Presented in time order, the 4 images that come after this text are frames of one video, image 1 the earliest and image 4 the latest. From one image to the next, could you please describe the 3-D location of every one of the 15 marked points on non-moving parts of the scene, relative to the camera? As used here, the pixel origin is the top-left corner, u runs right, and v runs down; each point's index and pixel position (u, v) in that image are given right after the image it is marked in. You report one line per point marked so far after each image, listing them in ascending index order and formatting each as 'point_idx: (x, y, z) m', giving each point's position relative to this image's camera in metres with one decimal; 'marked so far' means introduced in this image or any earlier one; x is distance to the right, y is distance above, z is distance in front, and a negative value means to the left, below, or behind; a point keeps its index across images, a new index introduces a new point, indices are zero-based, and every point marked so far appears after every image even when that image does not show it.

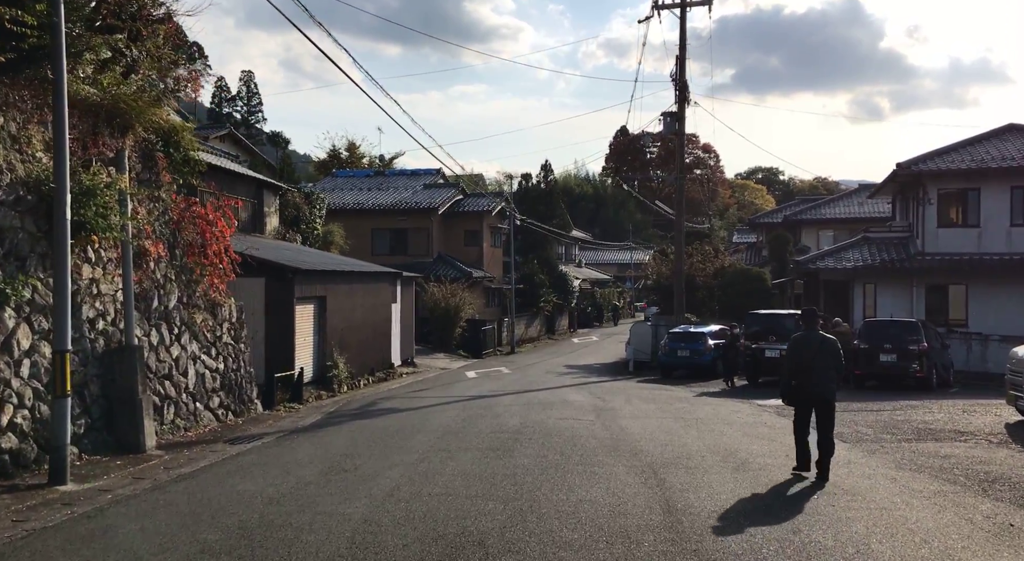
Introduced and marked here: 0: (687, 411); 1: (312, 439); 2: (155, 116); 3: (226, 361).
0: (+3.1, -2.3, +16.1) m
1: (-2.7, -2.2, +12.2) m
2: (-4.5, +2.1, +11.4) m
3: (-4.5, -1.3, +14.3) m
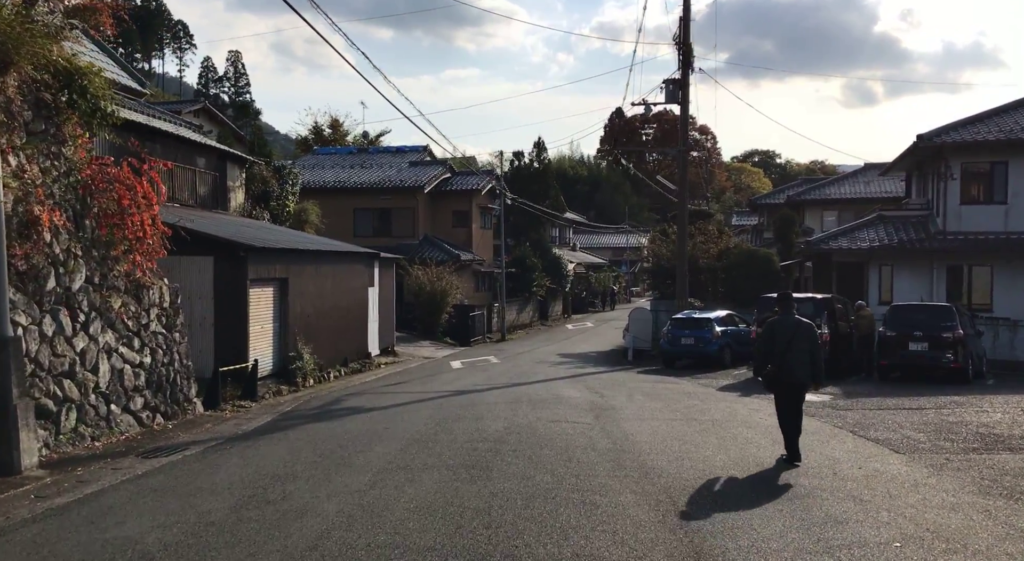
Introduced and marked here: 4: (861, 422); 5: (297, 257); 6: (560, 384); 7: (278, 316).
0: (+2.9, -2.0, +13.8) m
1: (-2.9, -1.9, +10.0) m
2: (-4.8, +2.3, +9.1) m
3: (-4.8, -1.0, +12.0) m
4: (+4.9, -2.0, +12.8) m
5: (-4.4, +0.5, +18.4) m
6: (+1.0, -2.1, +18.4) m
7: (-4.6, -0.7, +17.8) m
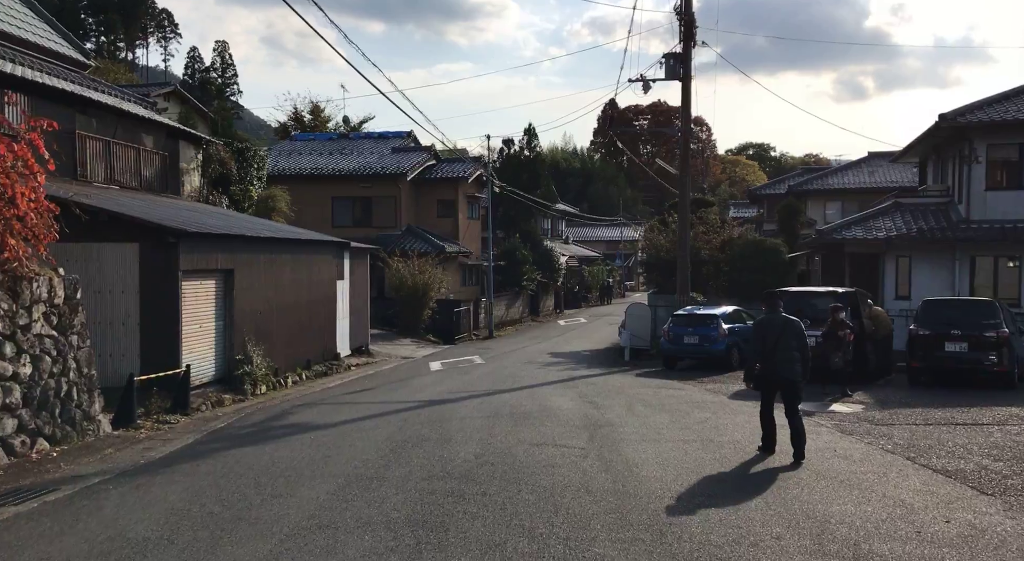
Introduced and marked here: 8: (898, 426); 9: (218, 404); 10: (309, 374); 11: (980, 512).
0: (+2.6, -1.9, +11.5) m
1: (-3.2, -1.8, +7.6) m
2: (-5.0, +2.4, +6.7) m
3: (-5.1, -0.9, +9.6) m
4: (+4.7, -1.9, +10.4) m
5: (-4.7, +0.6, +16.0) m
6: (+0.7, -2.0, +16.0) m
7: (-4.9, -0.5, +15.4) m
8: (+5.1, -1.9, +11.9) m
9: (-4.6, -1.9, +14.1) m
10: (-4.2, -1.9, +18.7) m
11: (+3.6, -1.8, +7.0) m
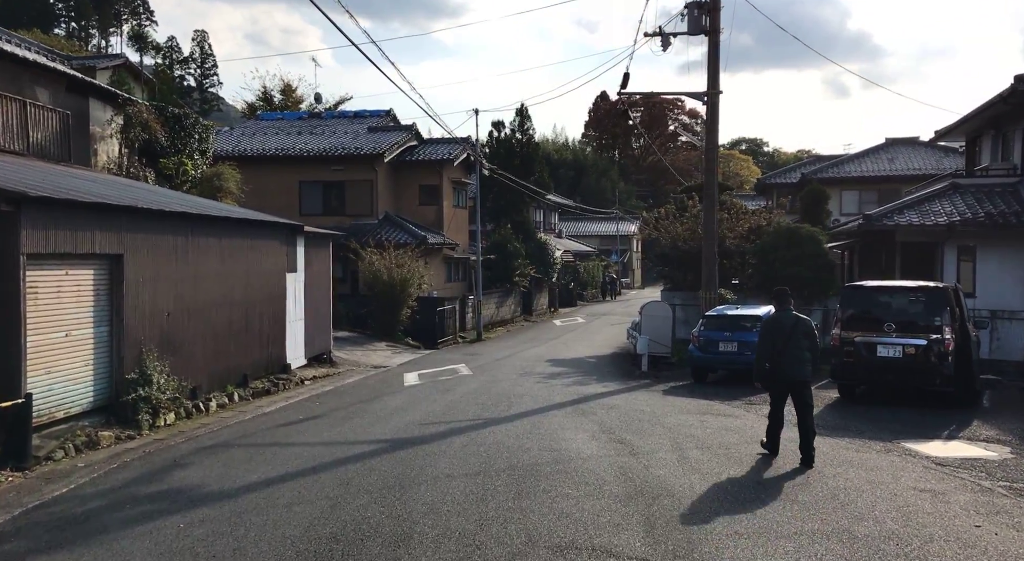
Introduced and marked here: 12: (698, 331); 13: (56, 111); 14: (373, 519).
0: (+2.6, -1.8, +7.2) m
1: (-3.1, -1.7, +3.3) m
2: (-4.9, +2.5, +2.3) m
3: (-5.0, -0.8, +5.2) m
4: (+4.7, -1.8, +6.2) m
5: (-4.8, +0.7, +11.6) m
6: (+0.6, -1.8, +11.8) m
7: (-5.0, -0.4, +11.0) m
8: (+5.1, -1.8, +7.7) m
9: (-4.6, -1.8, +9.8) m
10: (-4.3, -1.8, +14.4) m
11: (+3.7, -1.7, +2.8) m
12: (+3.7, -1.0, +17.8) m
13: (-8.1, +3.0, +15.9) m
14: (-1.0, -1.7, +6.5) m
